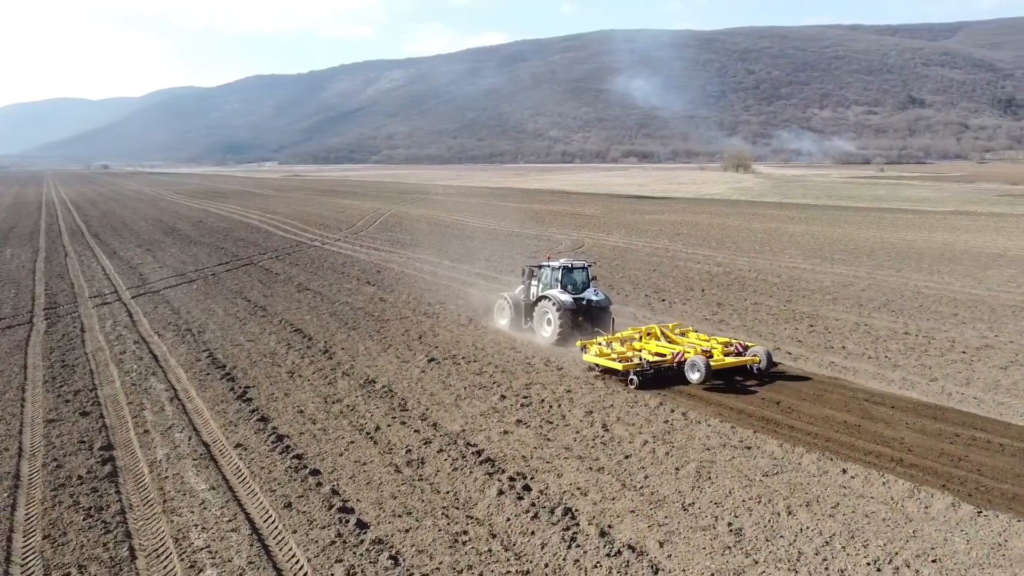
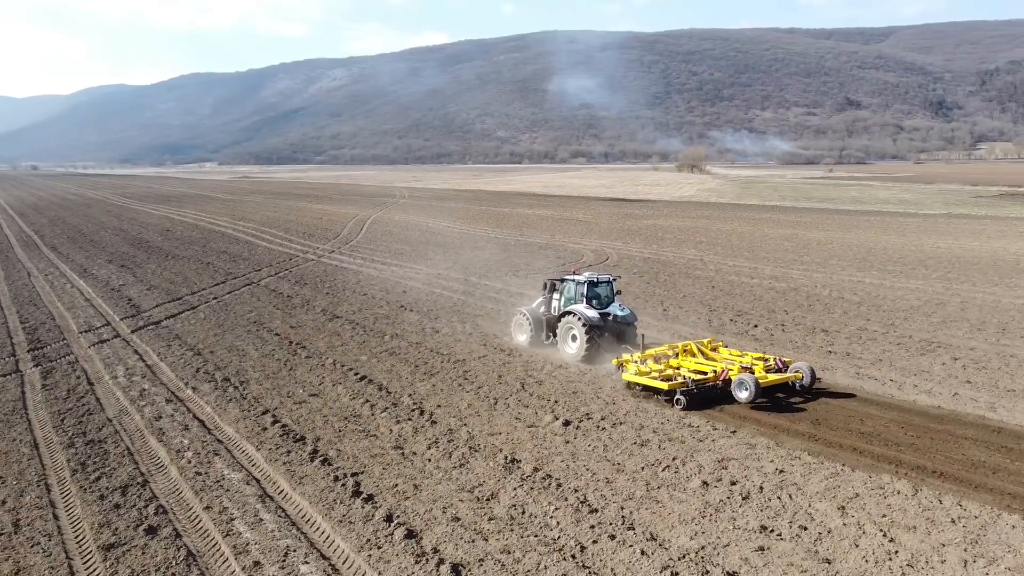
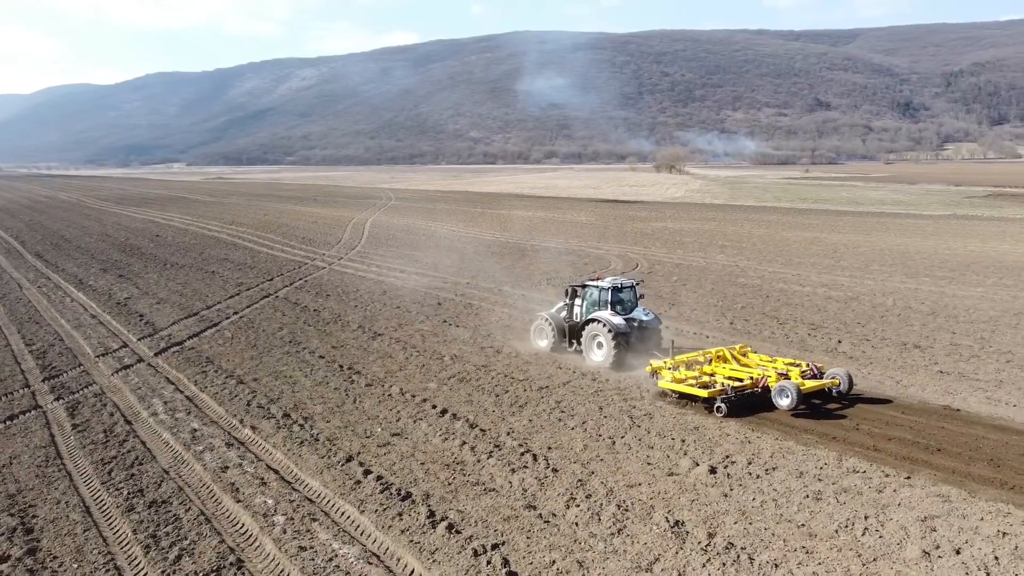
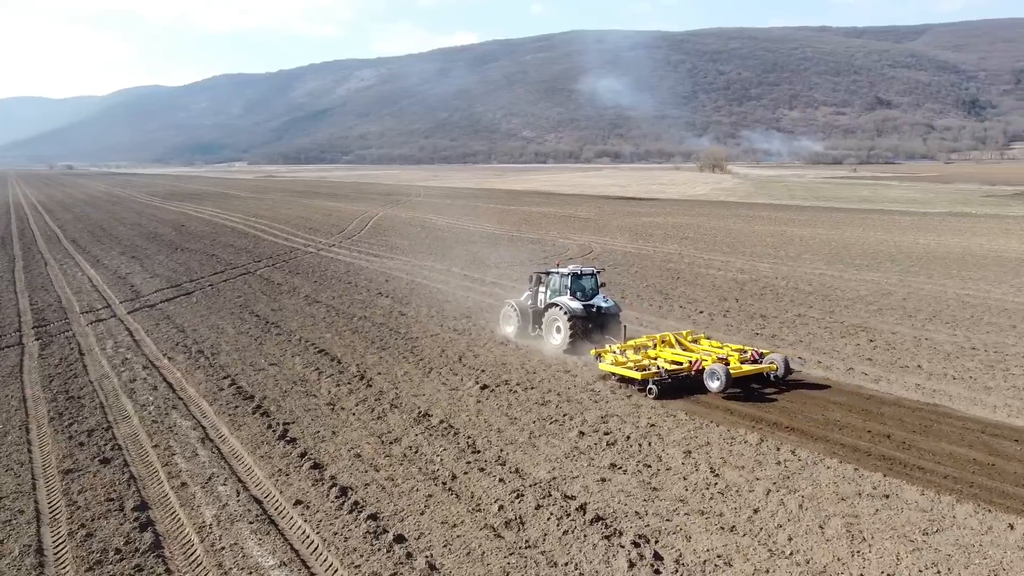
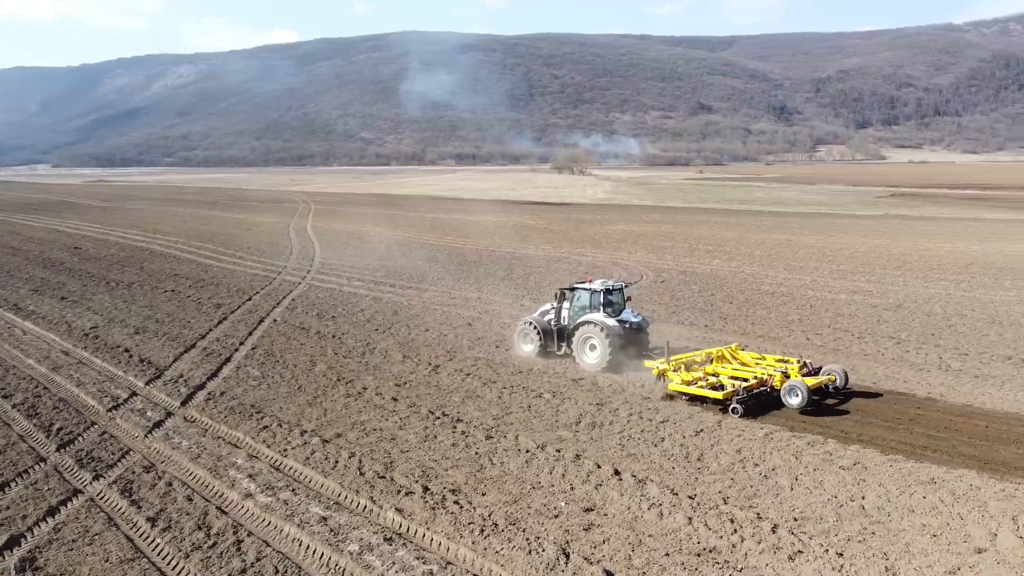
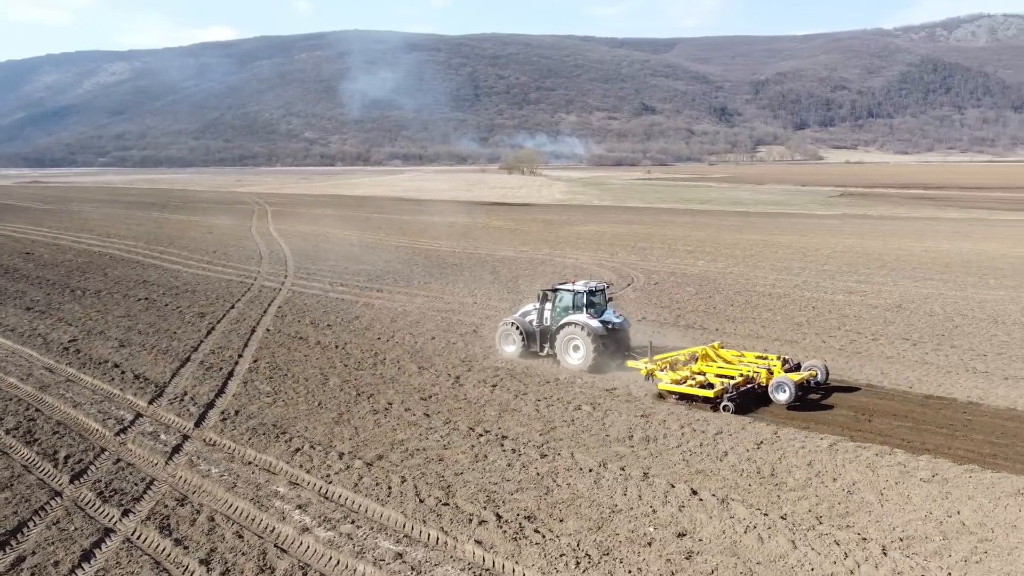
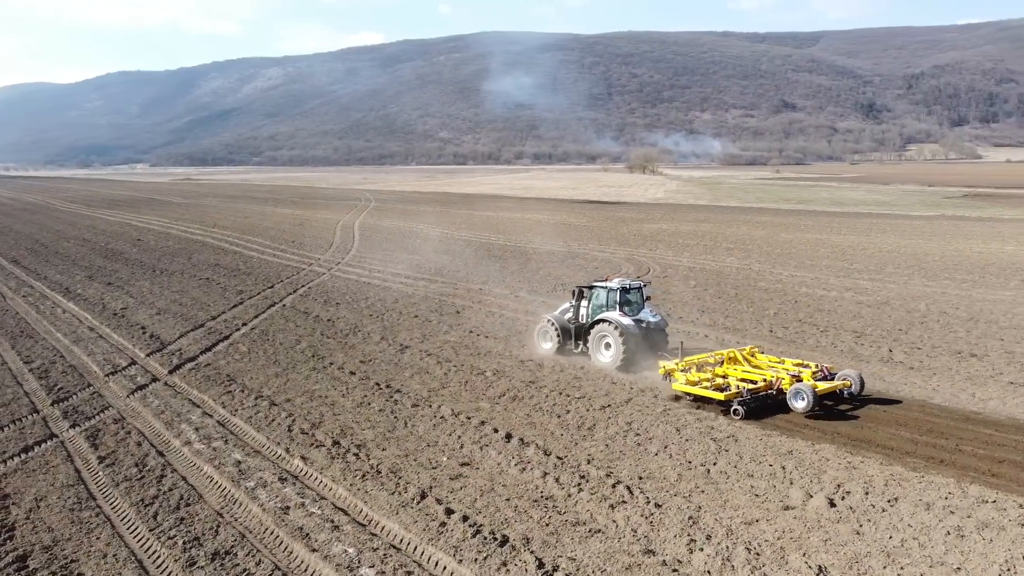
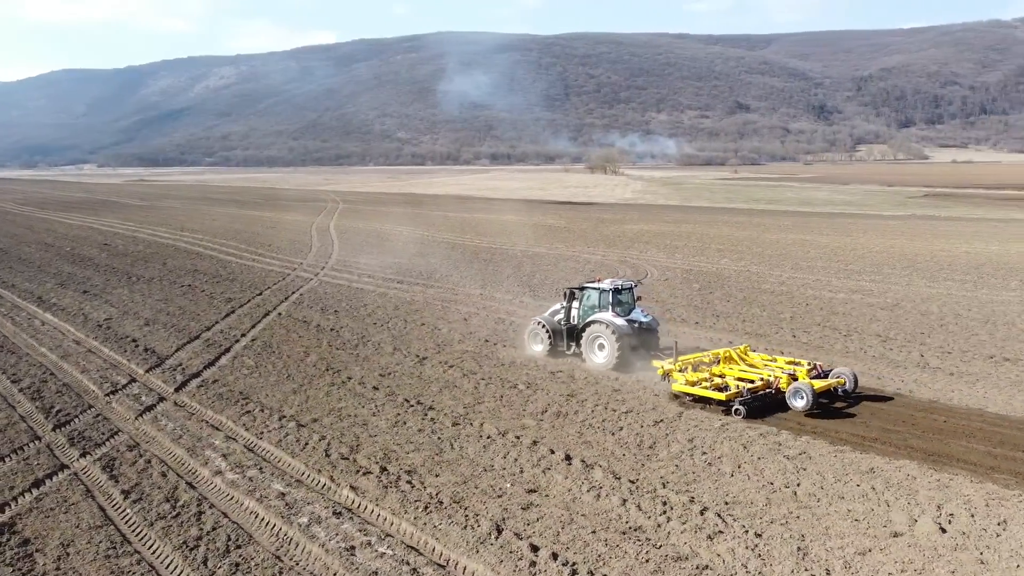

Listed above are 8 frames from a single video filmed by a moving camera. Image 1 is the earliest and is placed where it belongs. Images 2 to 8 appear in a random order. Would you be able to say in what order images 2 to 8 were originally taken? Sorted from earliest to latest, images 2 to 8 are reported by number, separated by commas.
4, 2, 3, 7, 8, 5, 6
